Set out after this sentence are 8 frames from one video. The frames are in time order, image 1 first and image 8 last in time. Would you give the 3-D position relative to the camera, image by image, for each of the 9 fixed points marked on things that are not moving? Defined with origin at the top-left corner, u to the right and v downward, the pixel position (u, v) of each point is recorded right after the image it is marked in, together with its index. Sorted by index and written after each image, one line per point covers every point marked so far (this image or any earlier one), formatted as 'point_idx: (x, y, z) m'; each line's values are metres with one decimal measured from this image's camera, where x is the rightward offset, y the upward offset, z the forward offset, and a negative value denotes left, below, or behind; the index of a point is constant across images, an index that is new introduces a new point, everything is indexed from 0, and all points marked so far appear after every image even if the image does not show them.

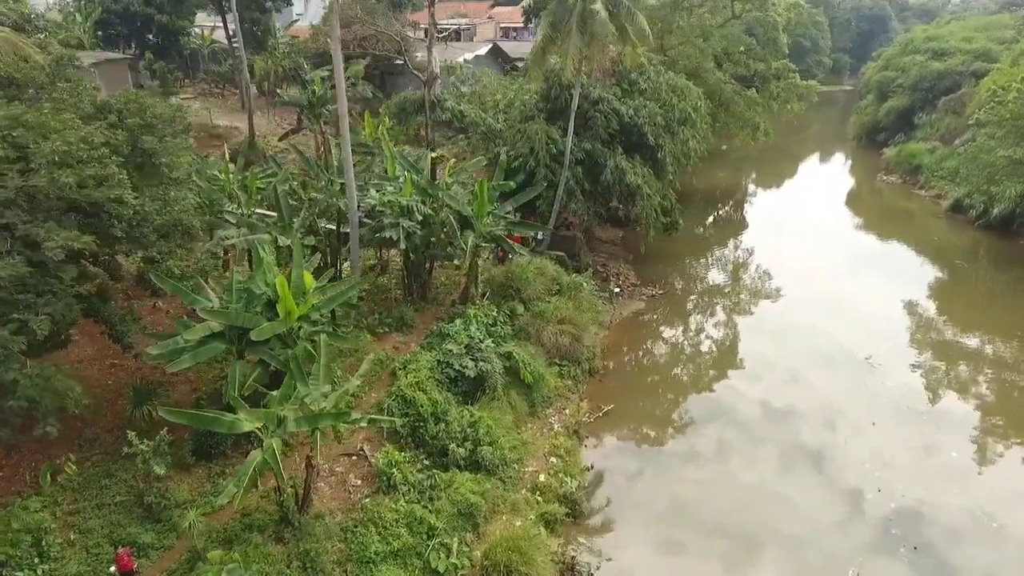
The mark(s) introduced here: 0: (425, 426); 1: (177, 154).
0: (-1.2, -2.0, +9.1) m
1: (-4.9, +1.9, +9.2) m
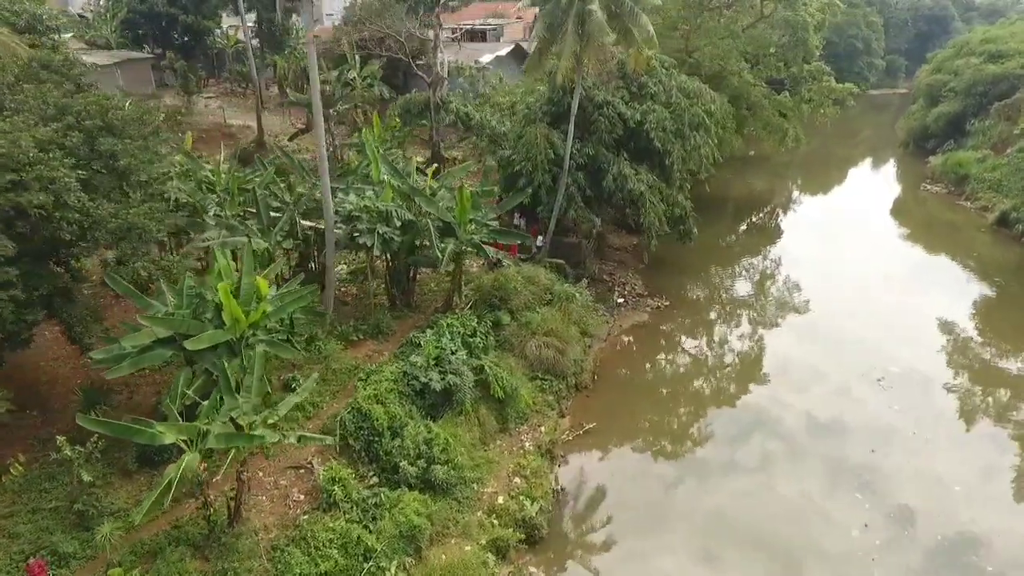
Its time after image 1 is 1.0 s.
0: (-1.8, -2.1, +8.9) m
1: (-5.3, +1.9, +9.2) m
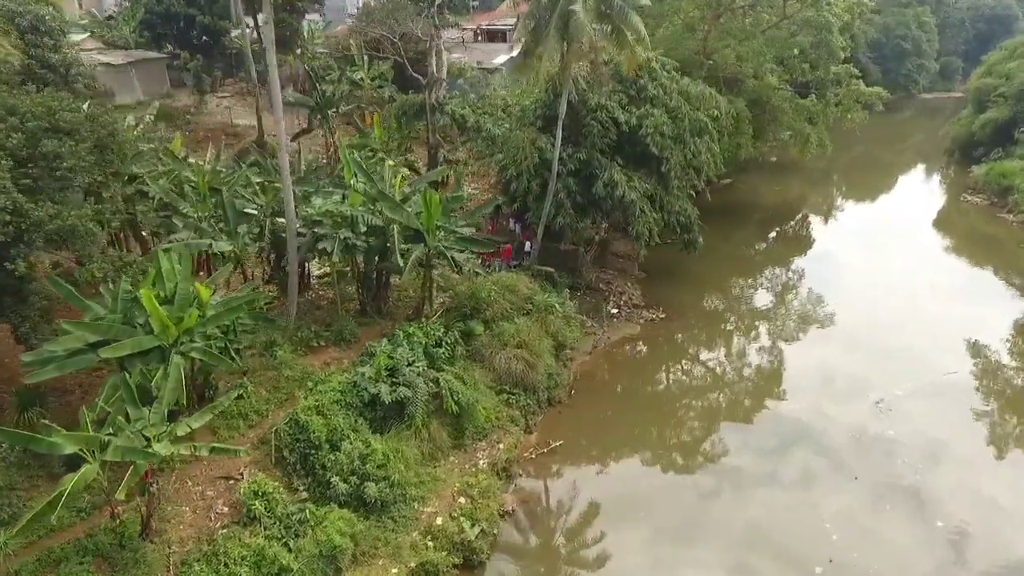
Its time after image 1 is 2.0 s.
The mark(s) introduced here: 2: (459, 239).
0: (-2.6, -2.2, +8.6) m
1: (-6.0, +1.9, +9.2) m
2: (-1.1, +0.9, +11.6) m
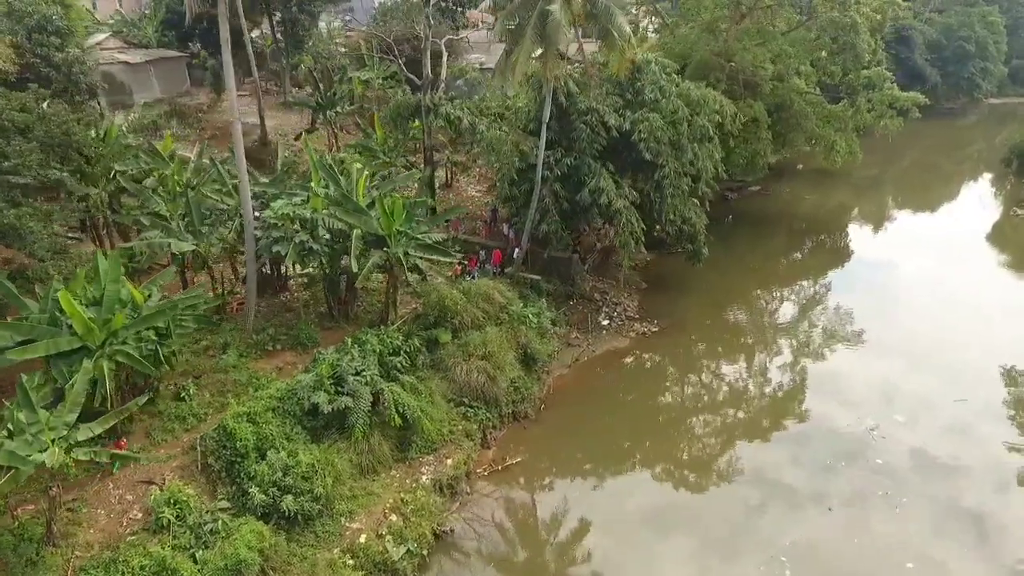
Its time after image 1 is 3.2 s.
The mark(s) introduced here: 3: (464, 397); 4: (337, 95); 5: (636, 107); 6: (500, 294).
0: (-3.6, -2.3, +8.4) m
1: (-6.8, +1.9, +9.3) m
2: (-1.7, +0.8, +11.3) m
3: (-0.8, -1.9, +11.2) m
4: (-5.0, +5.5, +18.3) m
5: (+2.8, +4.1, +14.6) m
6: (-0.2, -0.1, +12.9) m
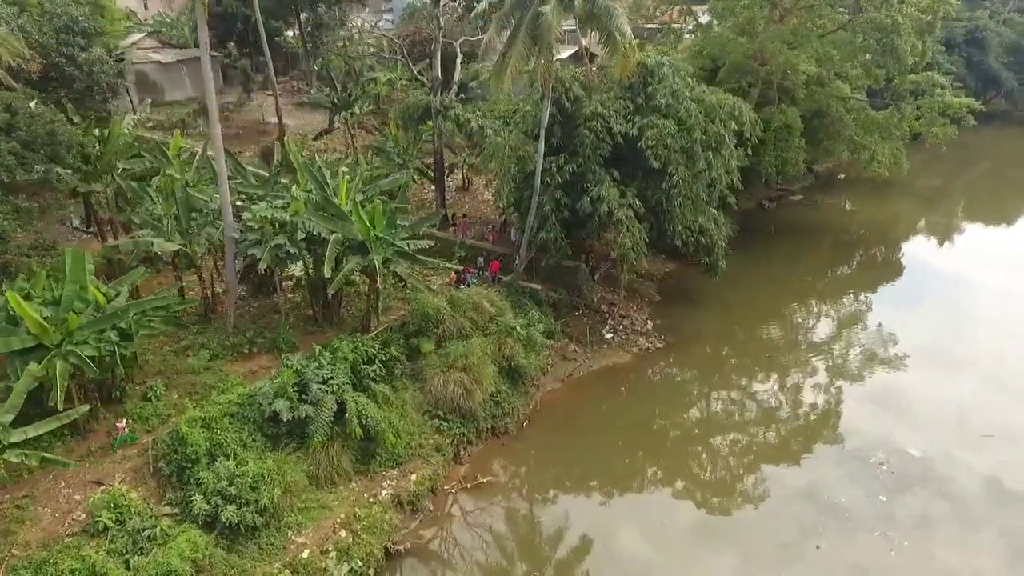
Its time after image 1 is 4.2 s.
0: (-4.2, -2.3, +8.4) m
1: (-7.1, +1.9, +9.5) m
2: (-2.0, +0.6, +11.0) m
3: (-1.2, -2.1, +10.9) m
4: (-4.5, +5.4, +18.3) m
5: (+2.9, +3.8, +13.9) m
6: (-0.4, -0.3, +12.5) m
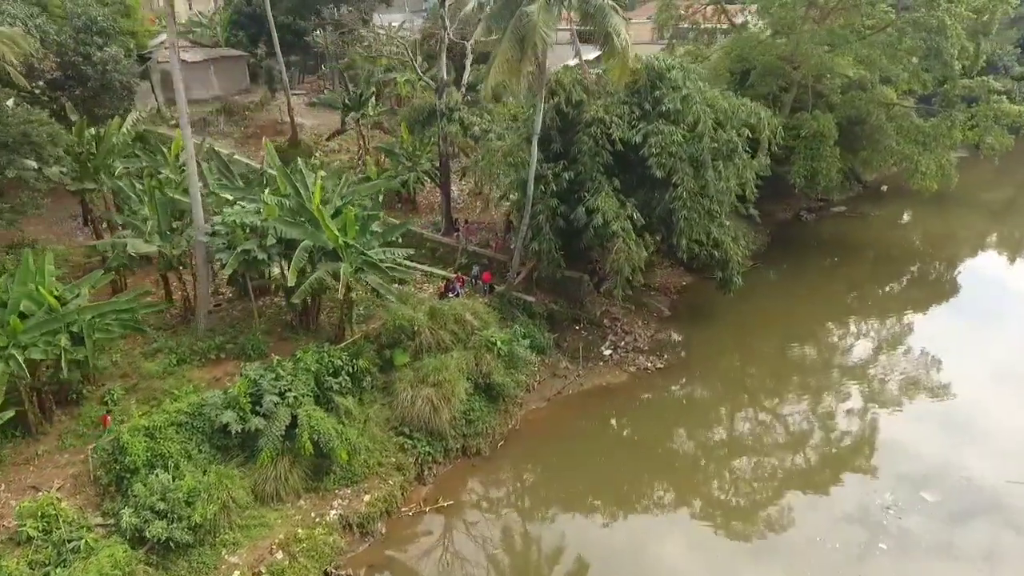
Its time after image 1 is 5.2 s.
0: (-4.9, -2.4, +8.2) m
1: (-7.6, +2.0, +9.5) m
2: (-2.4, +0.5, +10.6) m
3: (-1.7, -2.3, +10.5) m
4: (-4.1, +5.3, +18.1) m
5: (+2.9, +3.5, +13.1) m
6: (-0.7, -0.5, +12.0) m
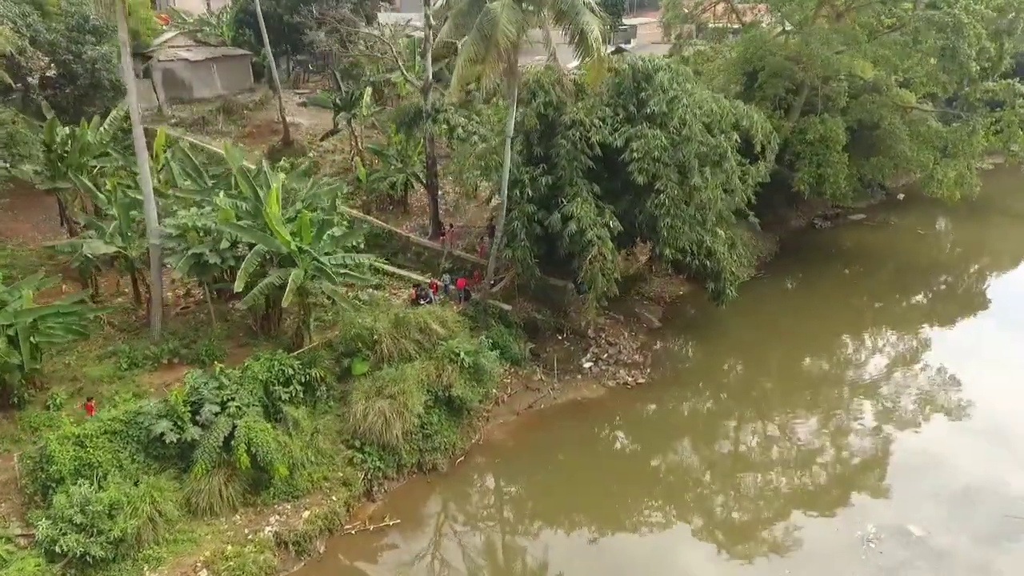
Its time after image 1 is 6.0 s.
0: (-5.7, -2.5, +8.0) m
1: (-8.3, +2.0, +9.4) m
2: (-3.0, +0.3, +10.3) m
3: (-2.4, -2.4, +10.1) m
4: (-4.2, +5.3, +17.8) m
5: (+2.4, +3.2, +12.5) m
6: (-1.3, -0.7, +11.6) m
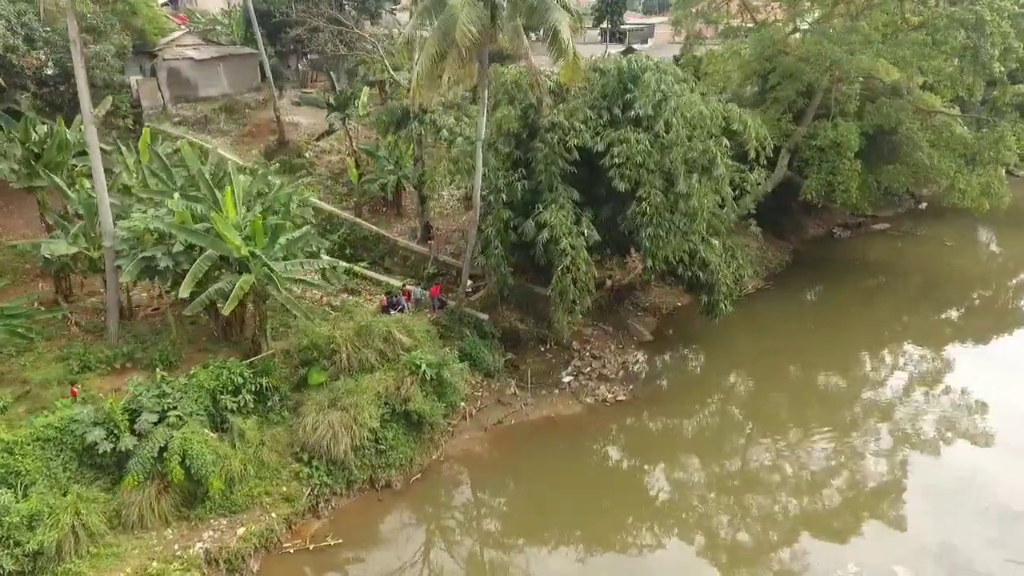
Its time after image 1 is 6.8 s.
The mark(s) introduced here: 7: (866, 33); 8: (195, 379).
0: (-6.5, -2.5, +7.8) m
1: (-8.9, +2.0, +9.4) m
2: (-3.6, +0.2, +10.0) m
3: (-3.1, -2.5, +9.7) m
4: (-4.3, +5.2, +17.5) m
5: (+2.0, +3.0, +11.8) m
6: (-1.9, -0.8, +11.1) m
7: (+8.5, +6.1, +15.3) m
8: (-4.6, -1.4, +9.5) m
